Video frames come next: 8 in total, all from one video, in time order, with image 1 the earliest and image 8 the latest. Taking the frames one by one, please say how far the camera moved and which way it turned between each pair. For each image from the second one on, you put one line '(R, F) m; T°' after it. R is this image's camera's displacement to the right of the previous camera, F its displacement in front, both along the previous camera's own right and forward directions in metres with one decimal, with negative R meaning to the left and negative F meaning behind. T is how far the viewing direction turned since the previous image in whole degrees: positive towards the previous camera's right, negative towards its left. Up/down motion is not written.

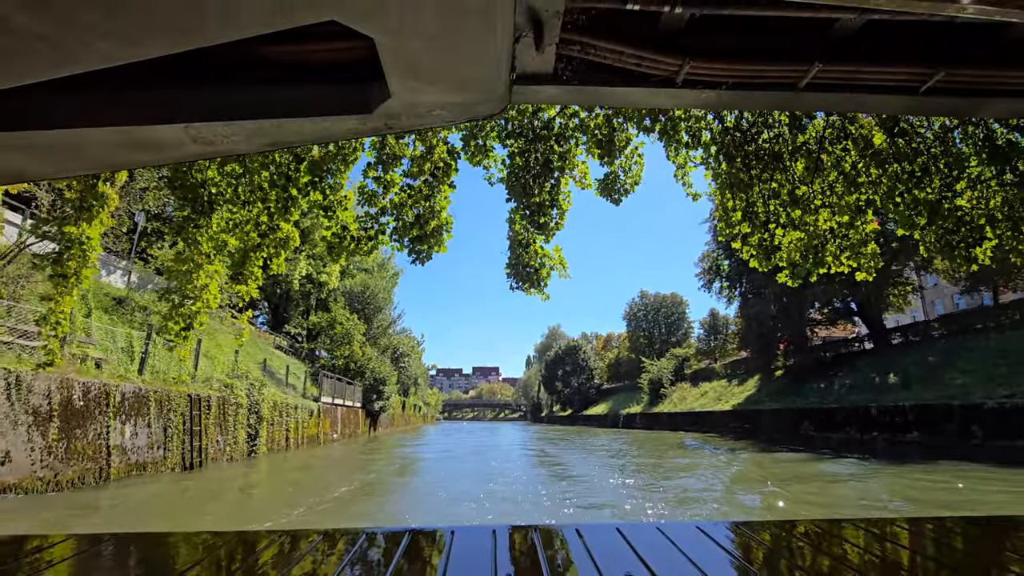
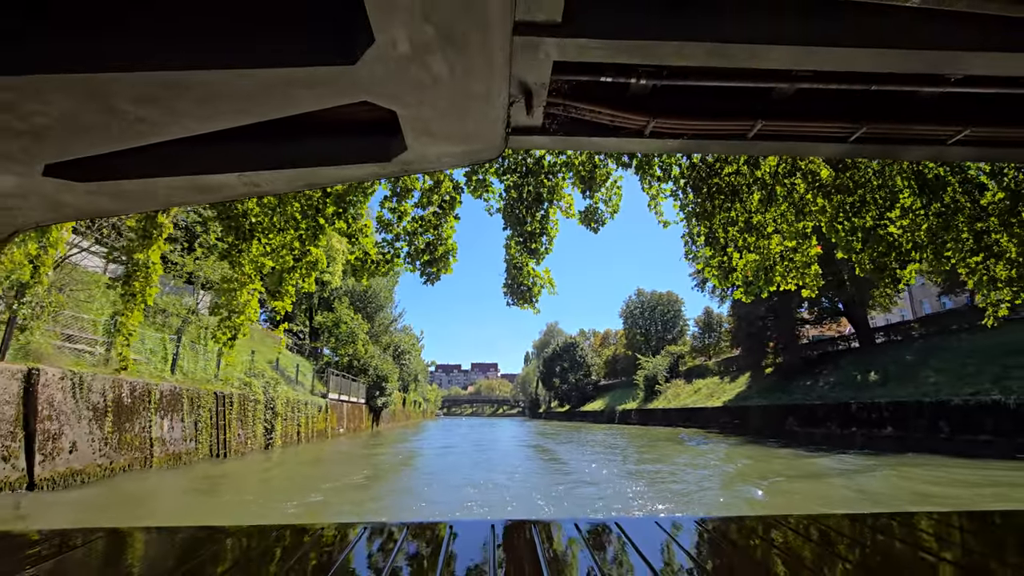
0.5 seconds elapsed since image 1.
(0.0, -1.0) m; 0°
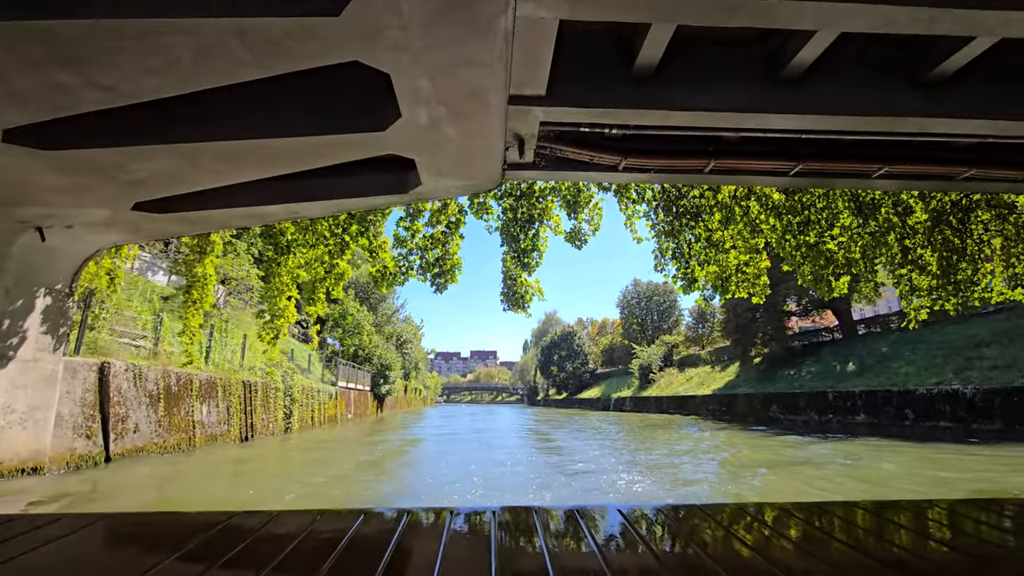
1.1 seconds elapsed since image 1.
(+0.1, -1.2) m; 0°
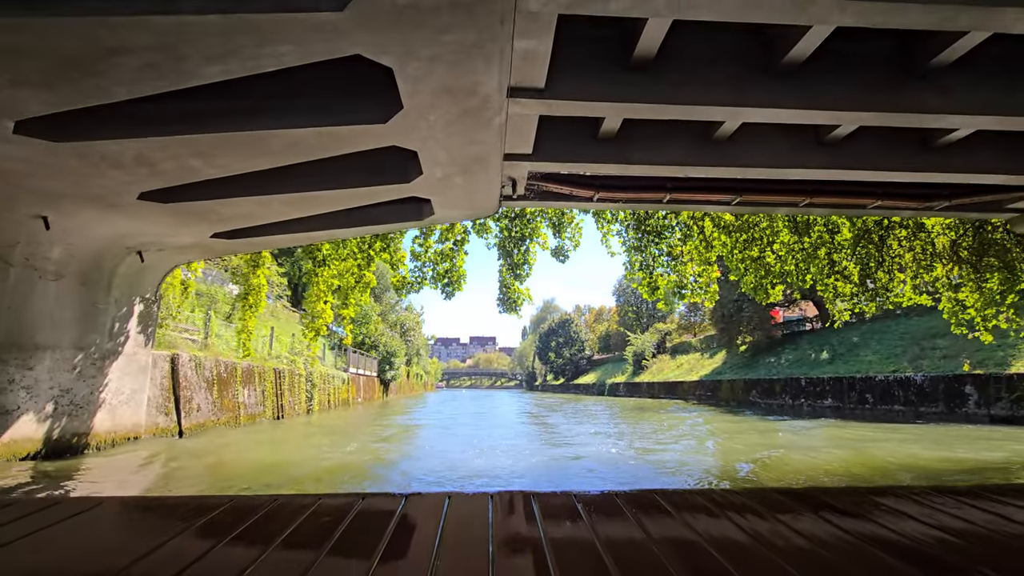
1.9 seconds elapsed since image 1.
(+0.1, -1.7) m; 0°
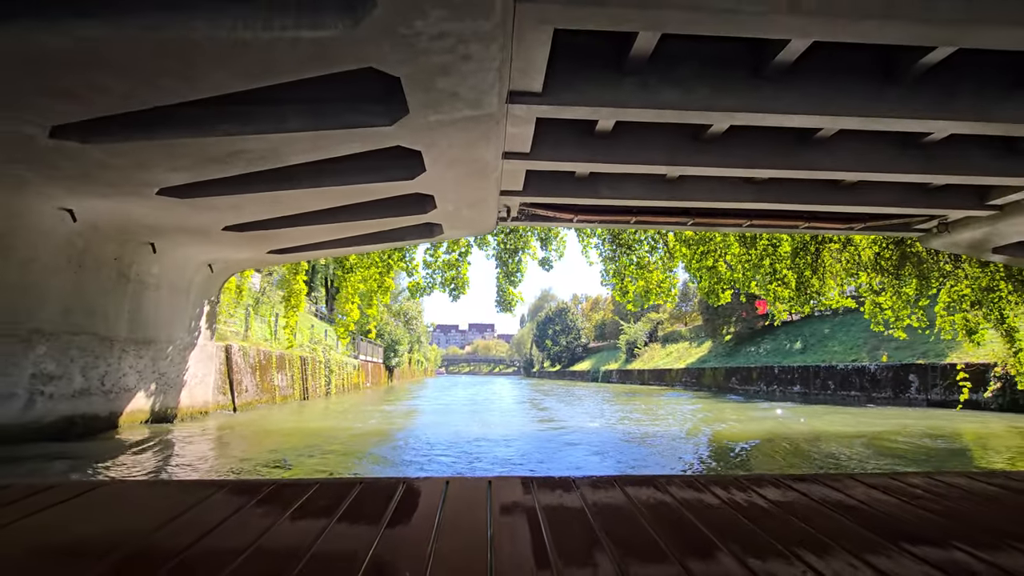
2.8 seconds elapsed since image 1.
(+0.1, -2.0) m; 0°
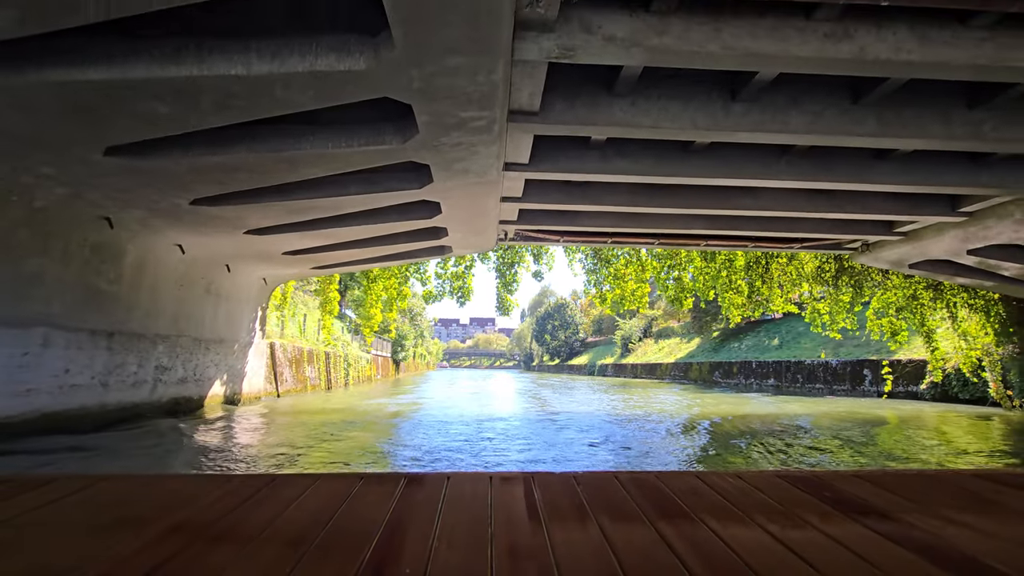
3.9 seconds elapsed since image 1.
(+0.1, -2.2) m; 0°
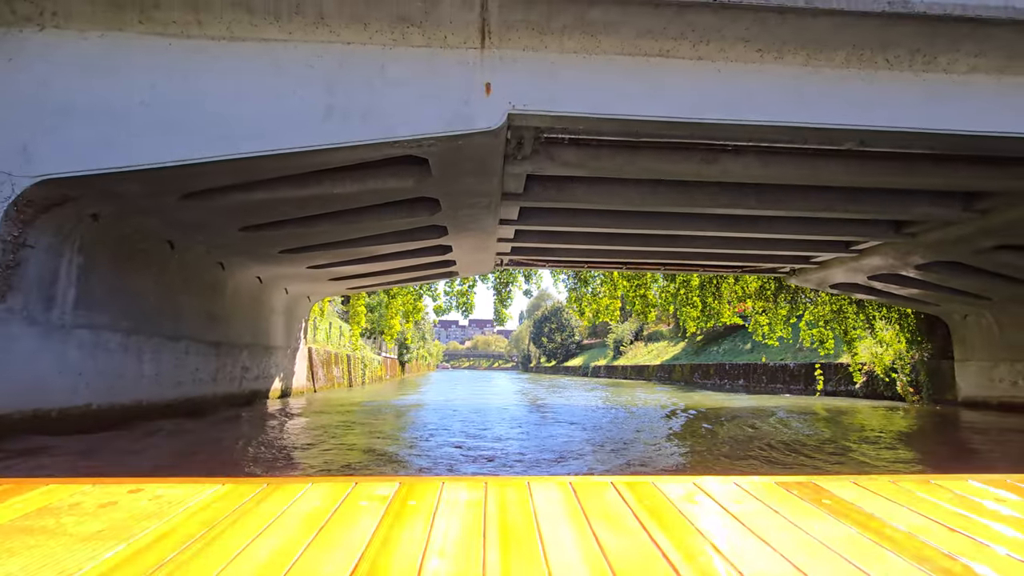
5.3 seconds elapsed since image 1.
(+0.1, -3.0) m; 0°
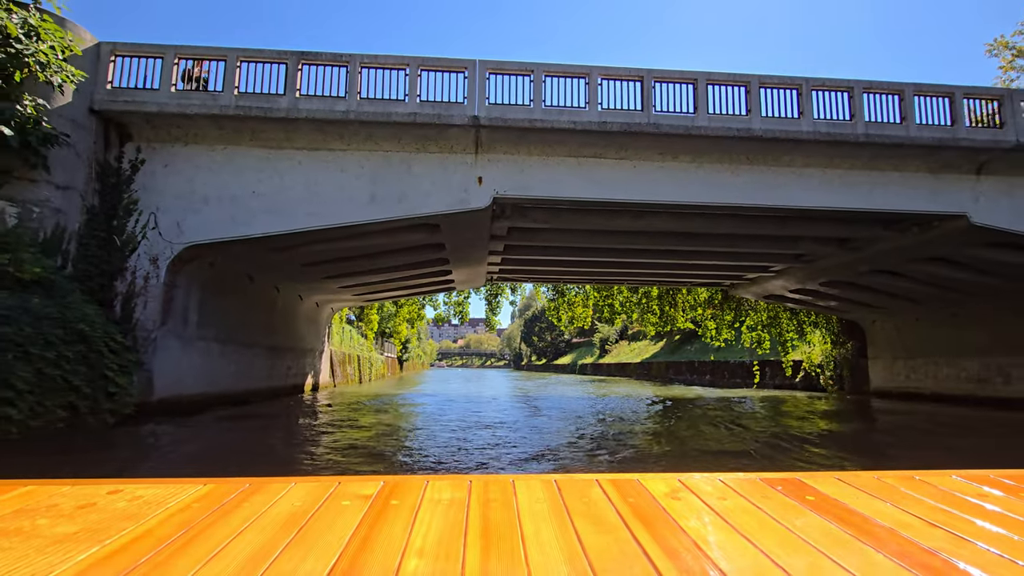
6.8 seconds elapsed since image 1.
(+0.2, -3.2) m; +1°
